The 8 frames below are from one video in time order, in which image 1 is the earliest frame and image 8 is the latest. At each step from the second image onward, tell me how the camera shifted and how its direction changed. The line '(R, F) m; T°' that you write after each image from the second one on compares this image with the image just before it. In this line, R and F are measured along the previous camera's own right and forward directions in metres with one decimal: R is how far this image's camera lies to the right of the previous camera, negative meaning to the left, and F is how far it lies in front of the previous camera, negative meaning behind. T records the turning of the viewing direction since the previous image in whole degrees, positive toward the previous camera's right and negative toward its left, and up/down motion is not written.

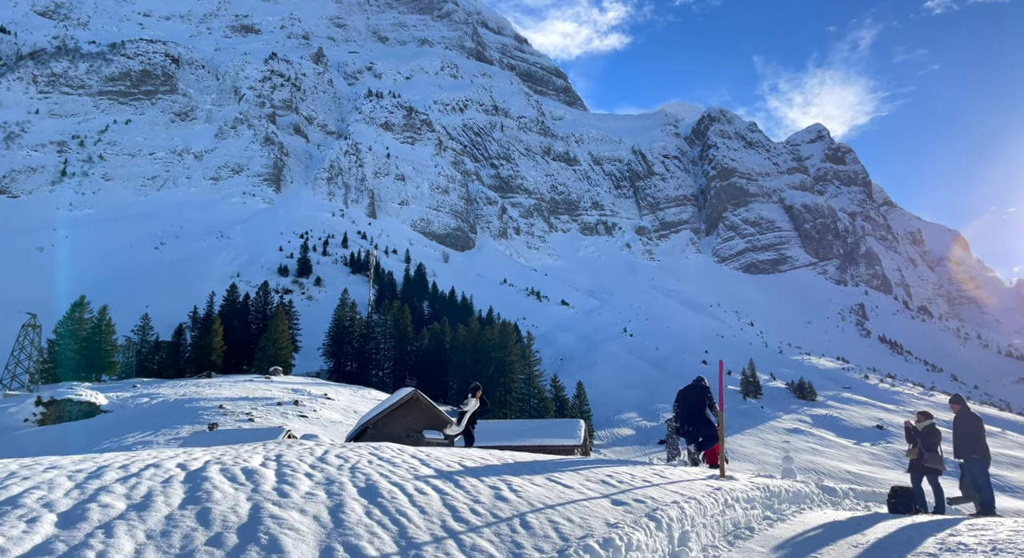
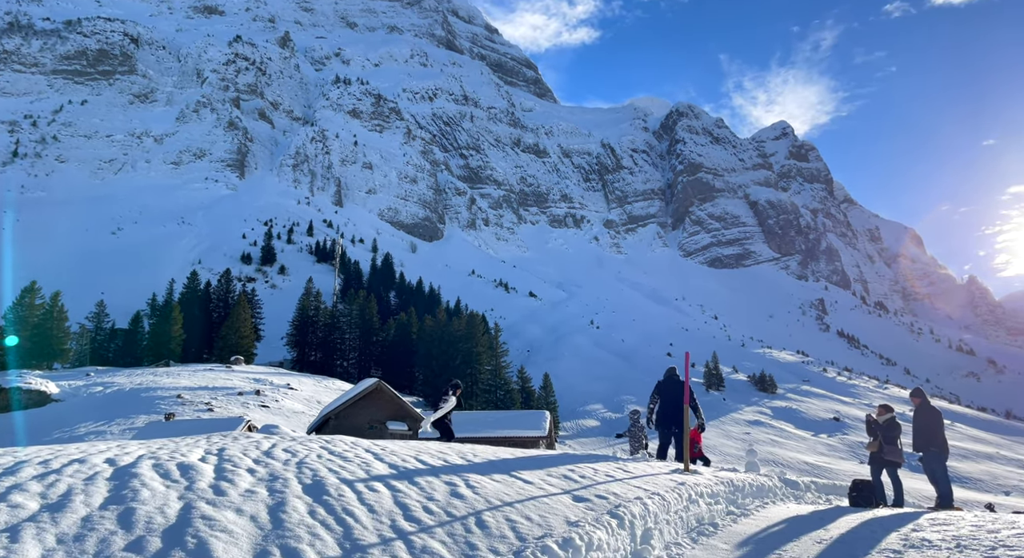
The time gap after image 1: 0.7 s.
(+0.1, +0.3) m; +3°
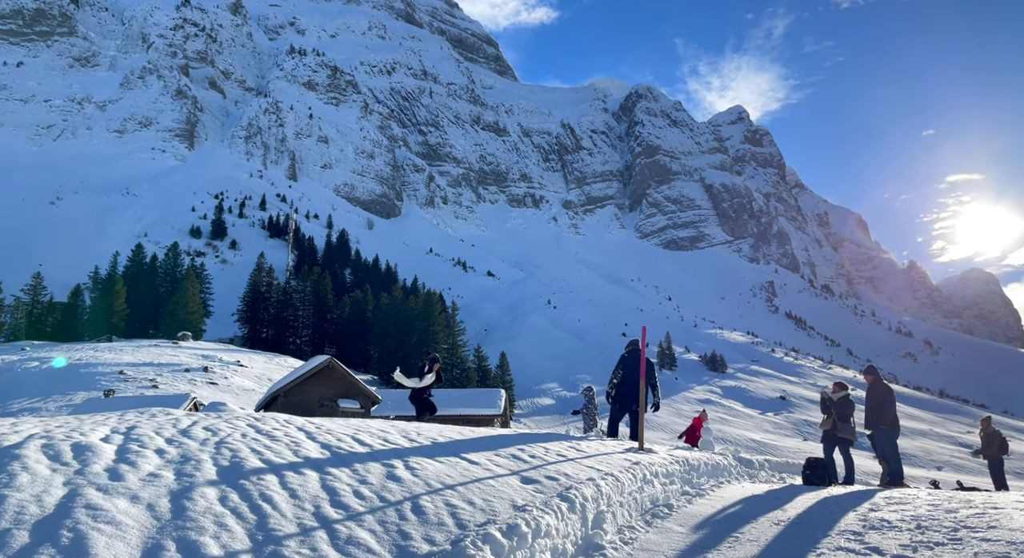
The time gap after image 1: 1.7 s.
(+0.1, +0.5) m; +4°
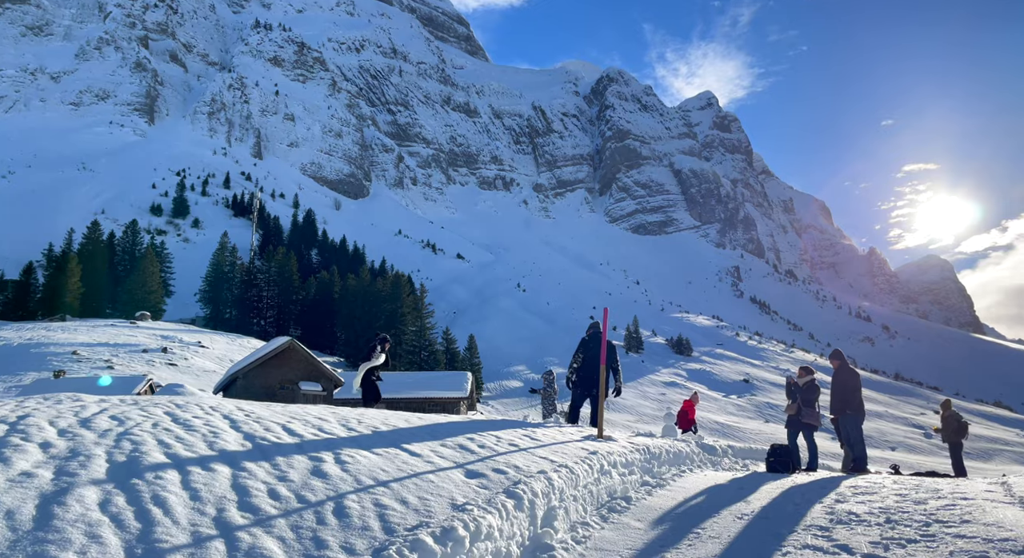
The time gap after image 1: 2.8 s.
(+0.2, +0.5) m; +3°
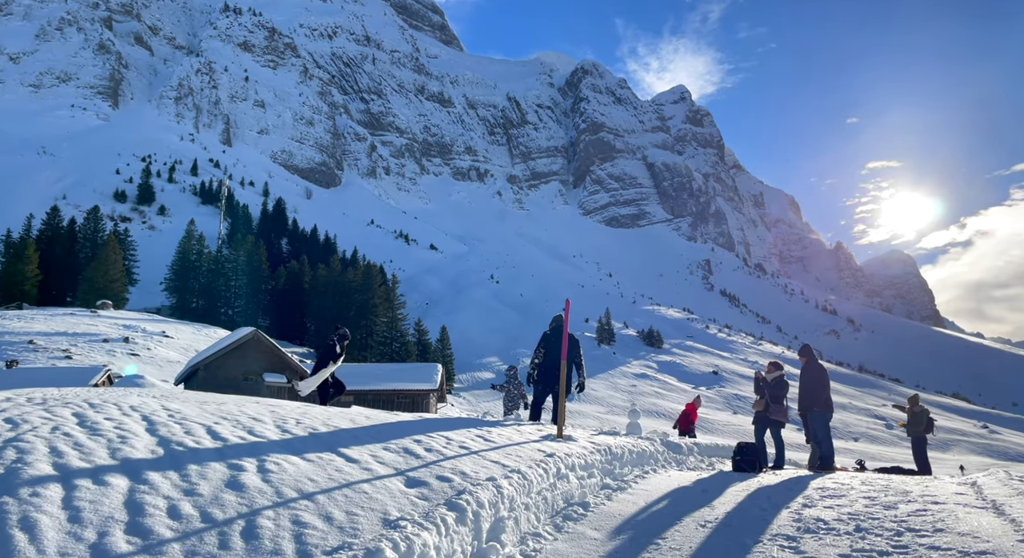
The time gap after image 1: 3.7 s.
(+0.2, +0.4) m; +2°
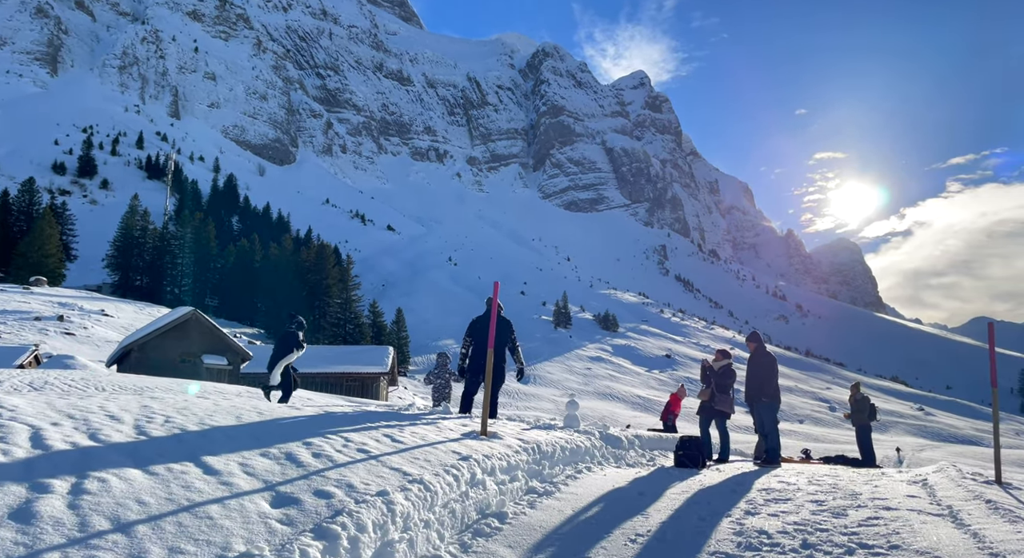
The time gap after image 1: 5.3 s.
(+0.3, +0.7) m; +4°
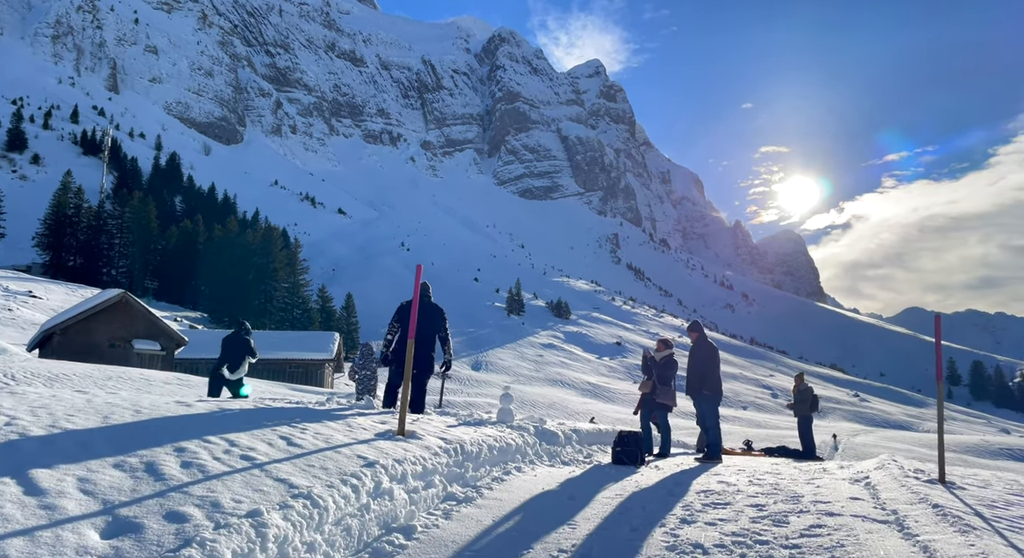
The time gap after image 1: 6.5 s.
(+0.3, +0.5) m; +4°
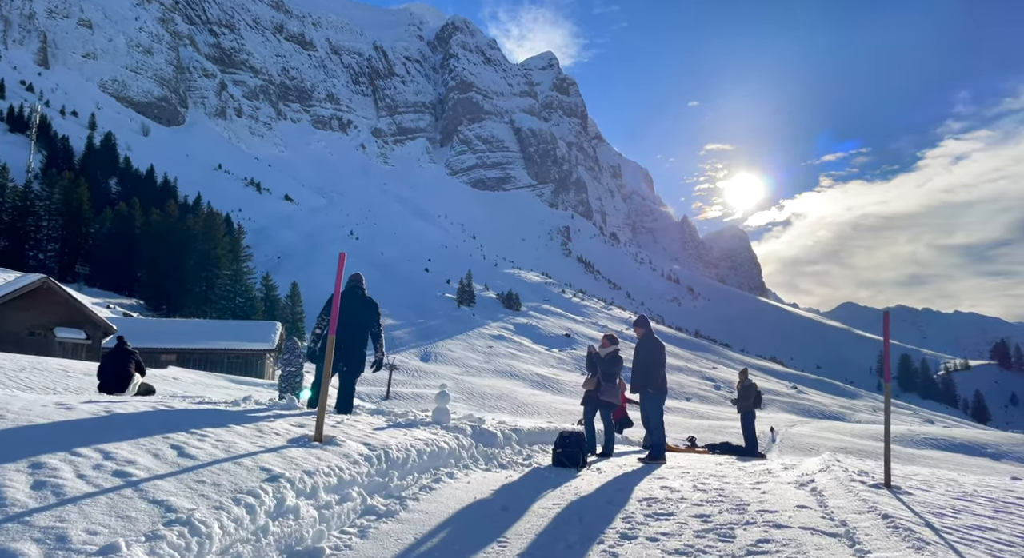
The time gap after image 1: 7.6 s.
(+0.1, +0.4) m; +5°
